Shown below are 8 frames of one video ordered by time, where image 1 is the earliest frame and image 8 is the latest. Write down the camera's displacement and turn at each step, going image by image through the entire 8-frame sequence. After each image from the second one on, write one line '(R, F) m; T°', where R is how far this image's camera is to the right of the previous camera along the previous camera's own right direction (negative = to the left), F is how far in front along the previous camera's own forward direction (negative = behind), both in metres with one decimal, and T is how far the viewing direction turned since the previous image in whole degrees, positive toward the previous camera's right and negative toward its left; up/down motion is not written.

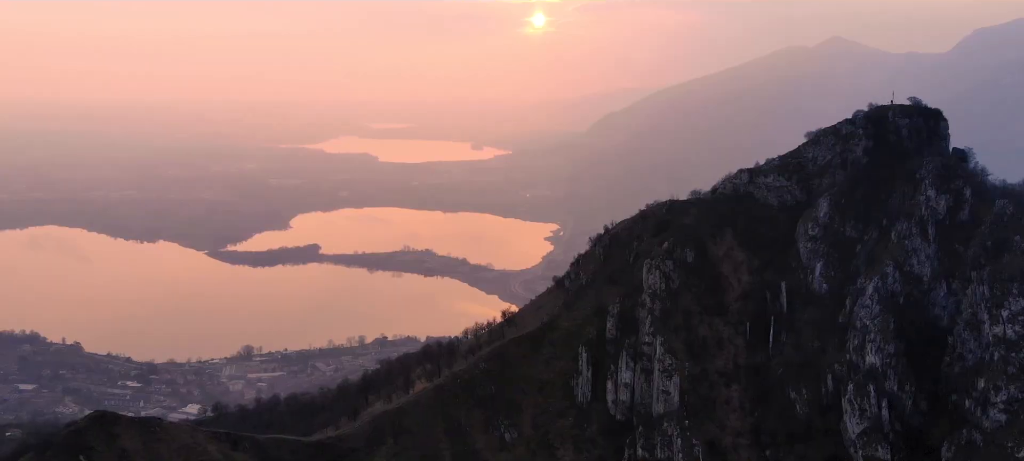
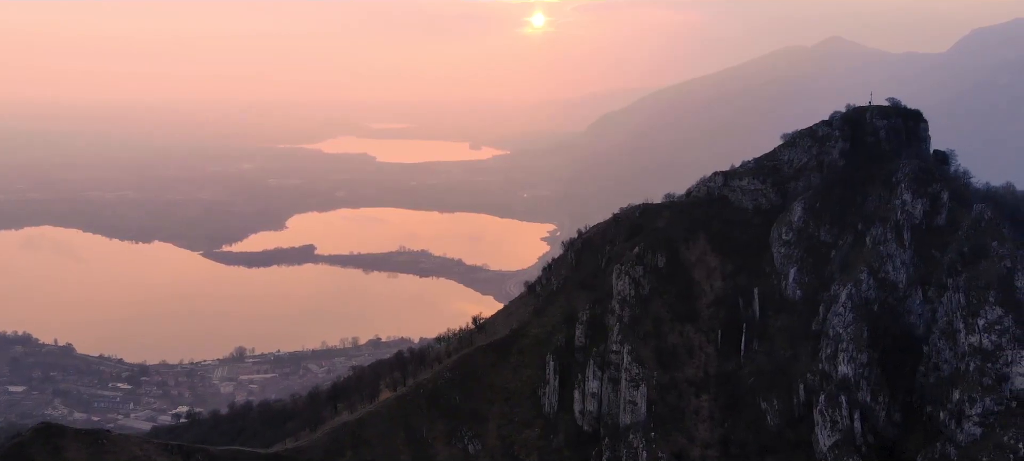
(+4.1, +3.0) m; 0°
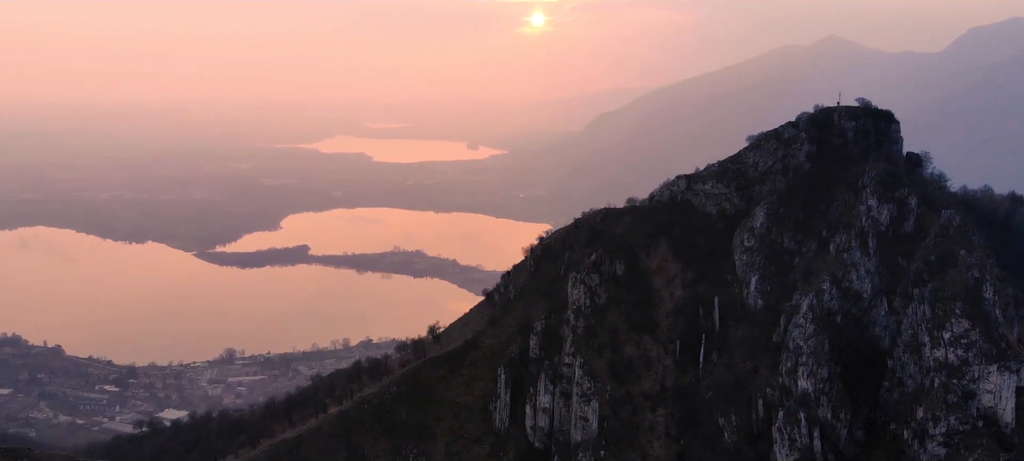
(+5.6, +4.4) m; 0°
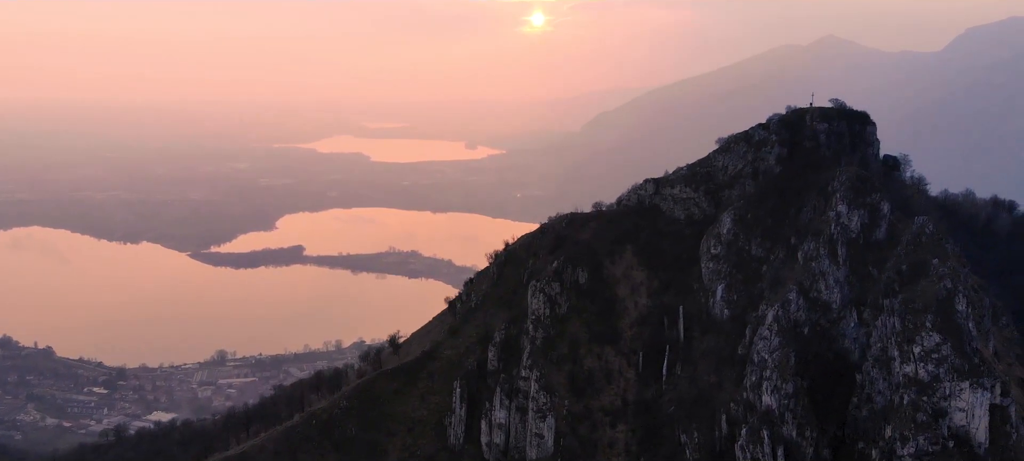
(+4.7, +4.0) m; 0°
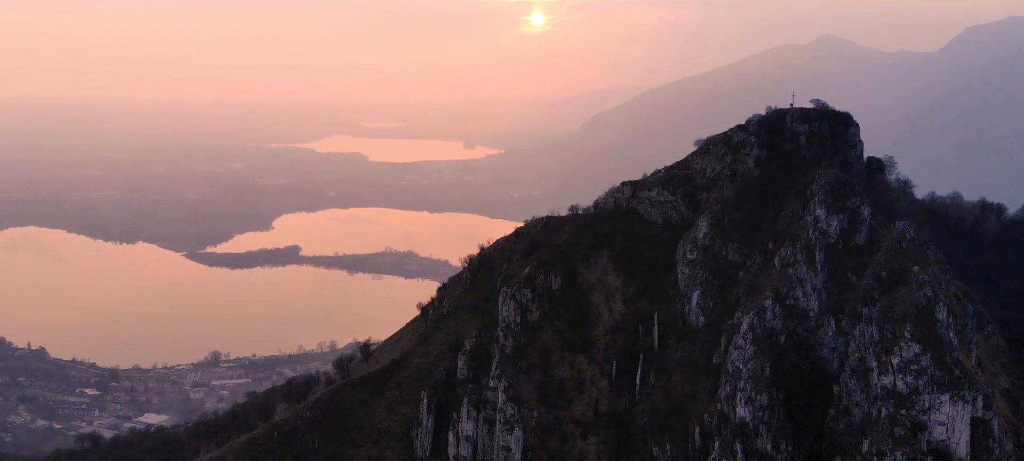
(+3.1, +2.8) m; 0°
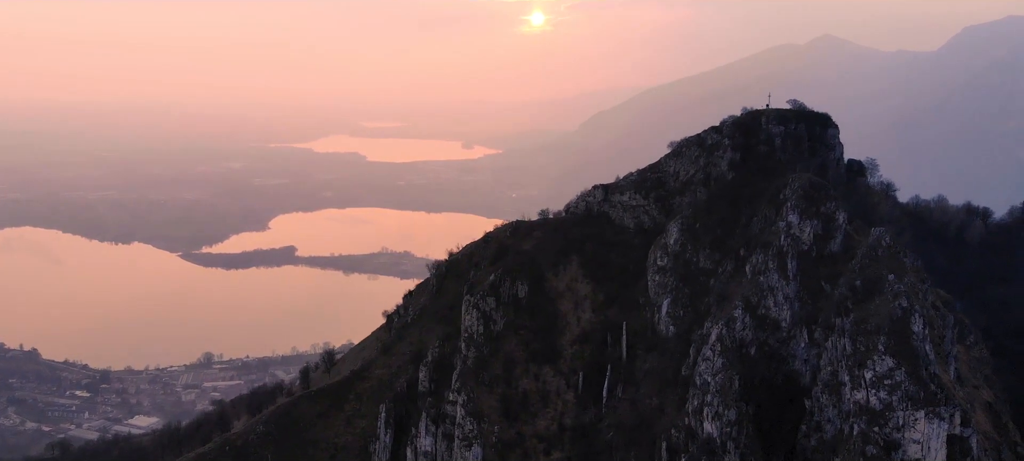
(+3.7, +3.4) m; 0°
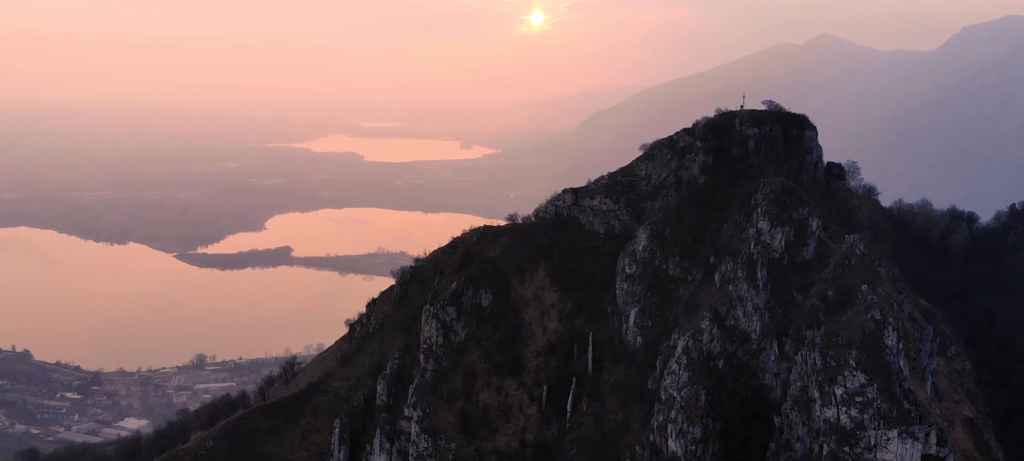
(+3.7, +3.5) m; 0°
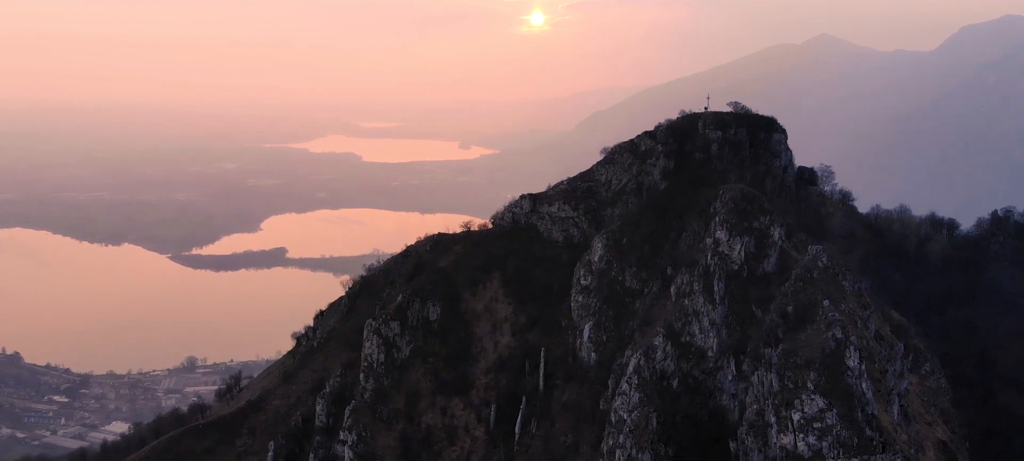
(+4.8, +4.5) m; 0°
